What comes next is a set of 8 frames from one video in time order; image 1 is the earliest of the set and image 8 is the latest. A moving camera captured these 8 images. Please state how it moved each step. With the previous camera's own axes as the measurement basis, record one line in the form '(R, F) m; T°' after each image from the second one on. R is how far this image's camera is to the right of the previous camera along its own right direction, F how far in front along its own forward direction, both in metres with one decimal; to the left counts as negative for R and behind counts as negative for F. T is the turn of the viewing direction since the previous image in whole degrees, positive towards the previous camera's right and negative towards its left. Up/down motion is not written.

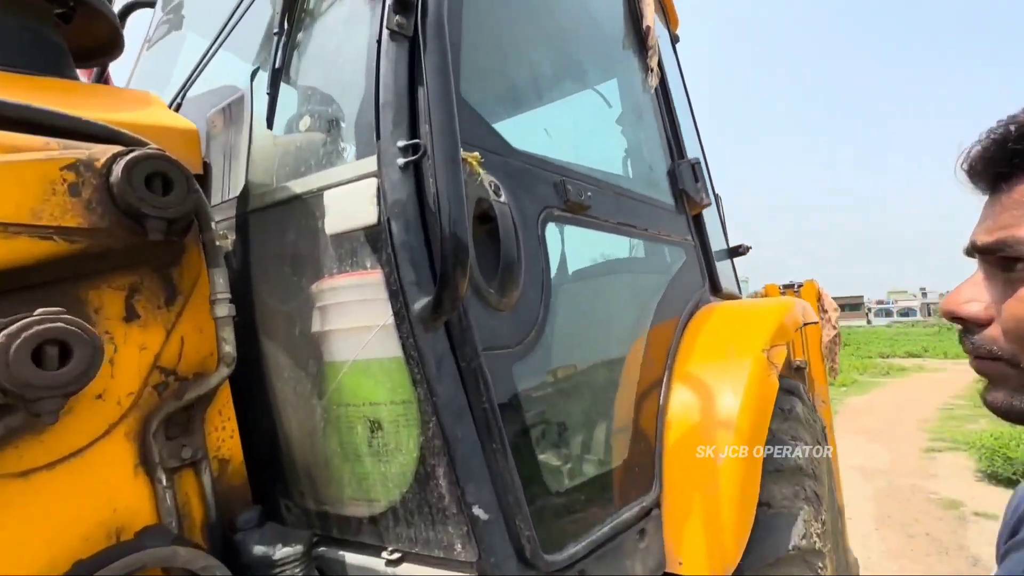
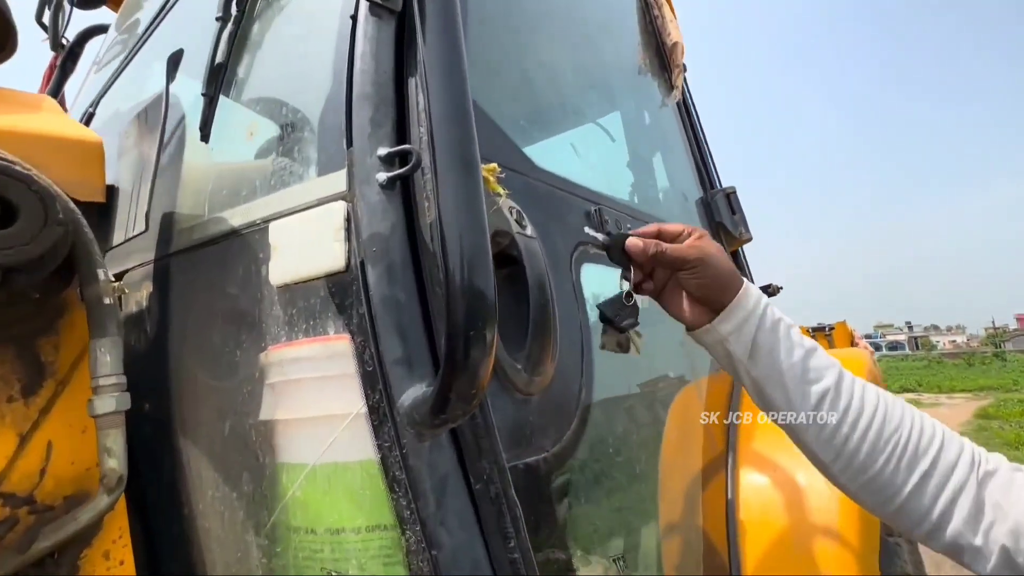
(-0.1, +0.5) m; +1°
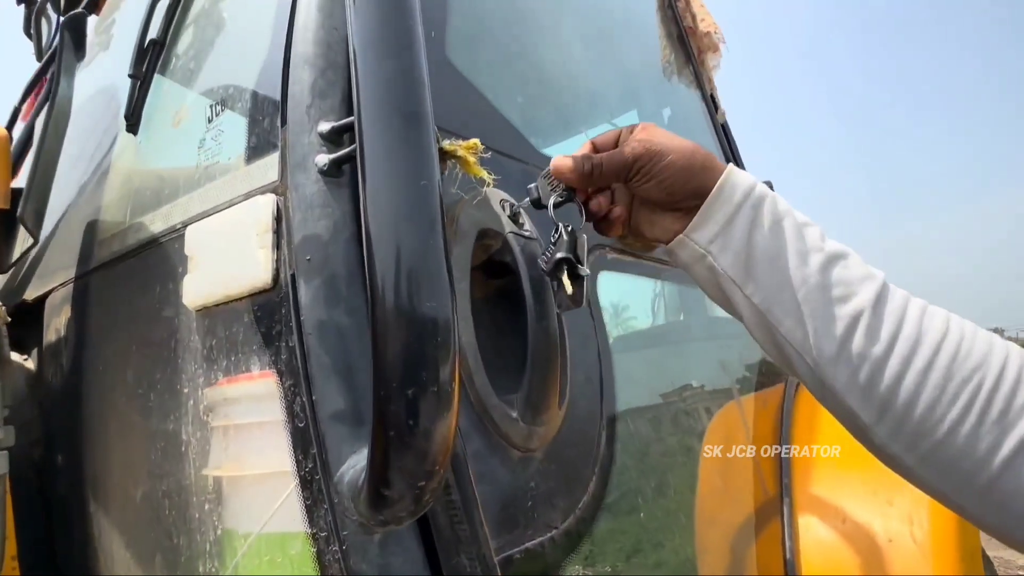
(0.0, +0.2) m; -2°
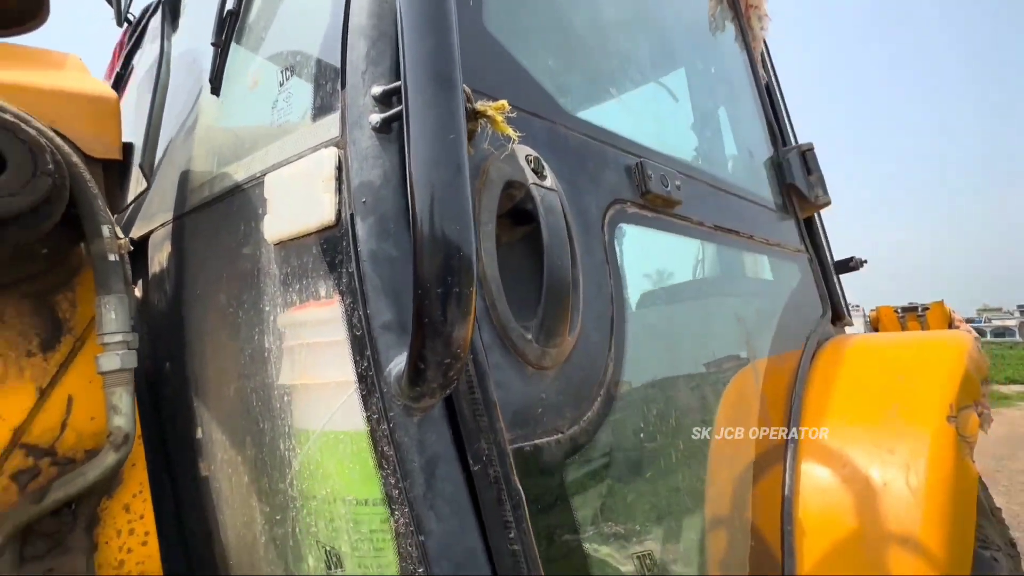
(0.0, -0.1) m; -4°
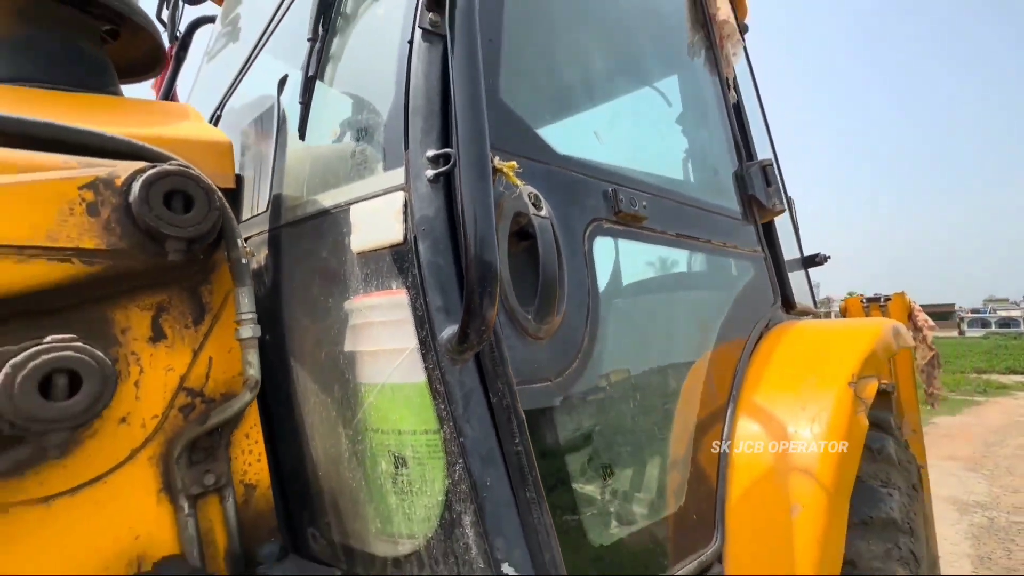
(0.0, -0.4) m; 0°
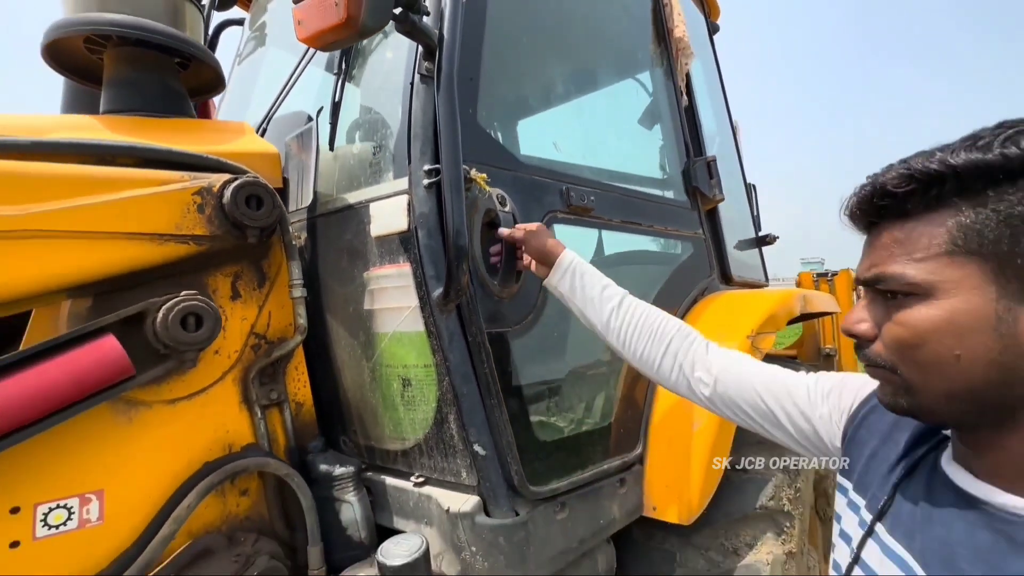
(+0.1, -0.5) m; 0°
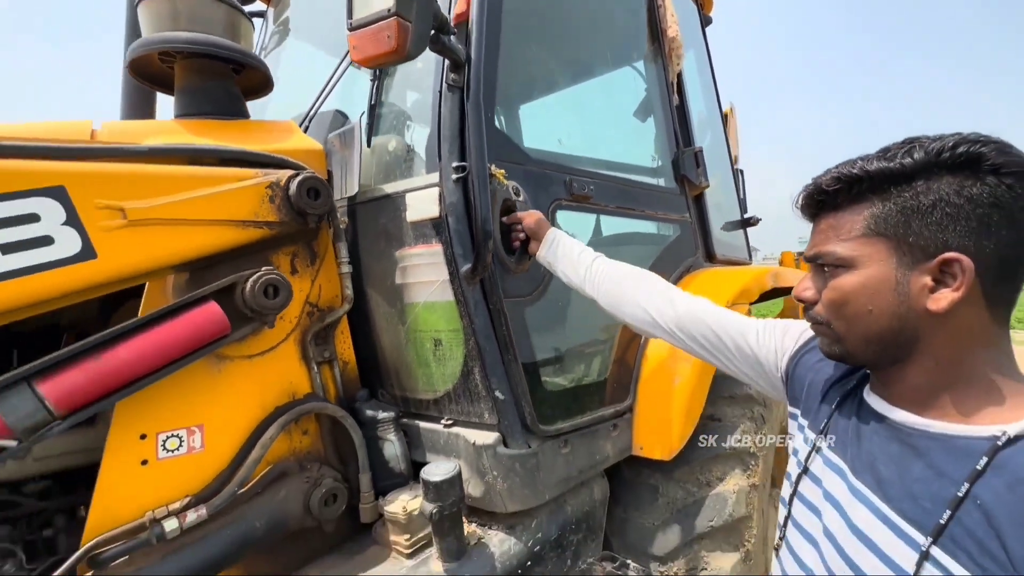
(0.0, -0.4) m; 0°
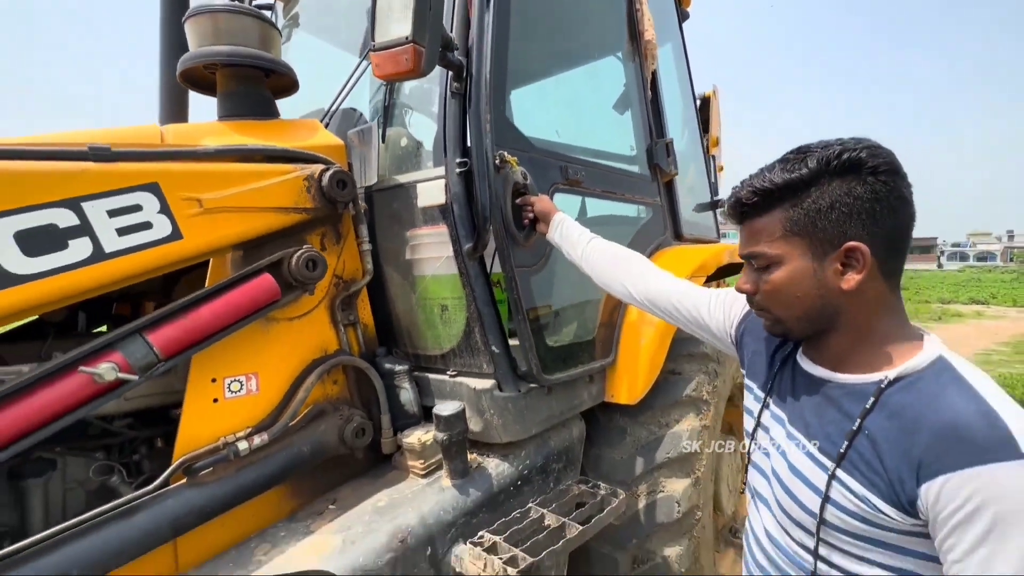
(0.0, -0.4) m; +1°
